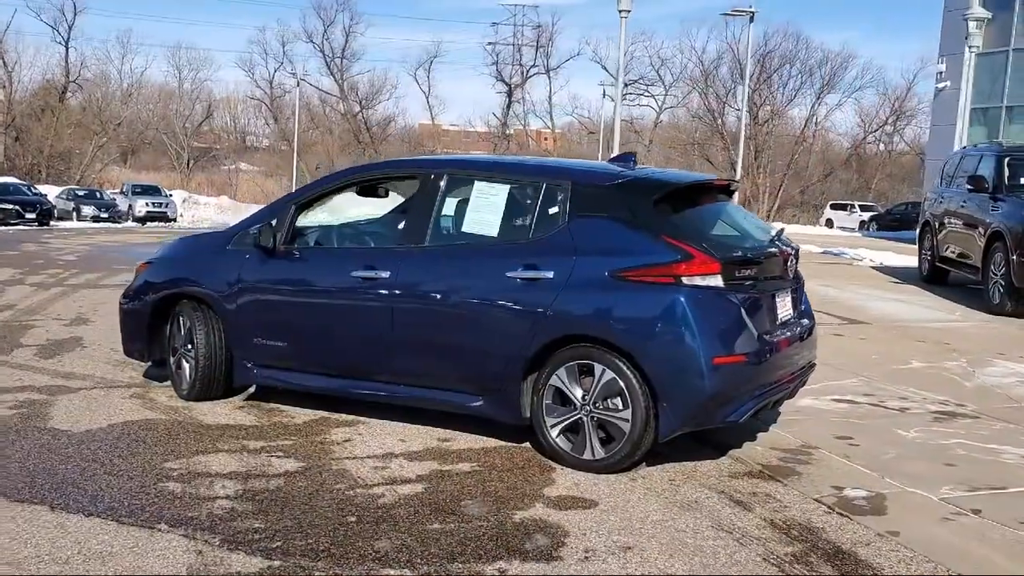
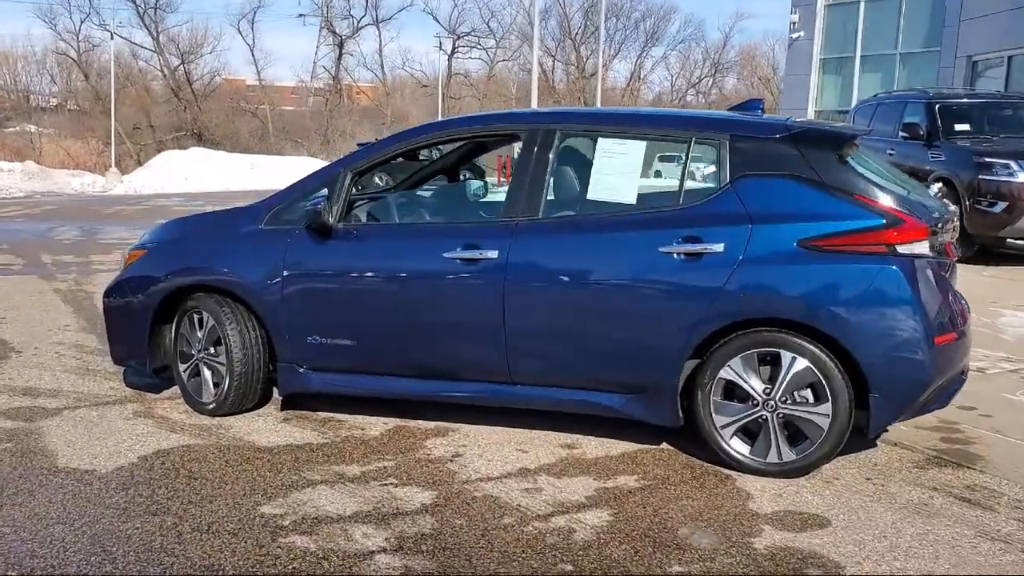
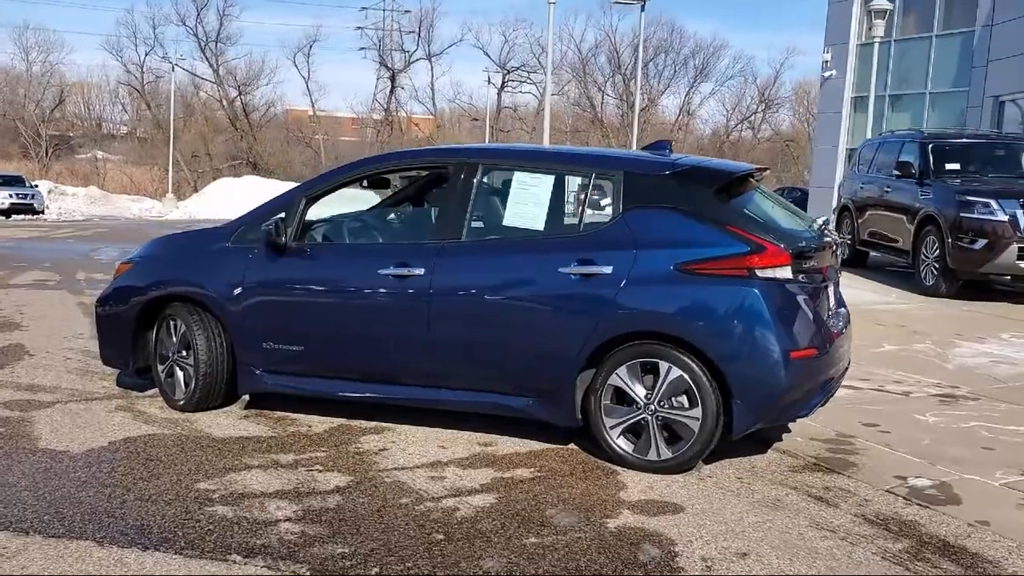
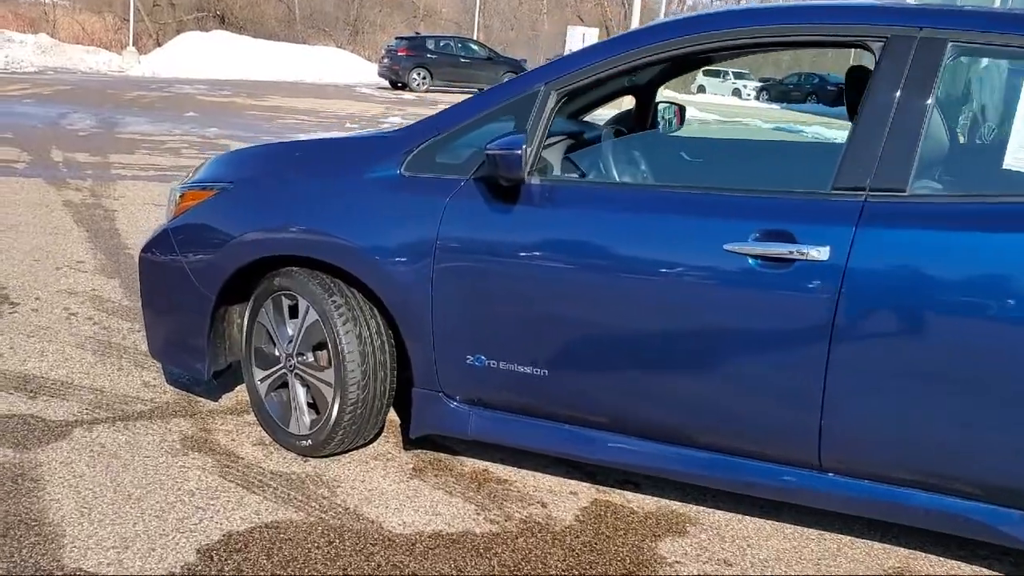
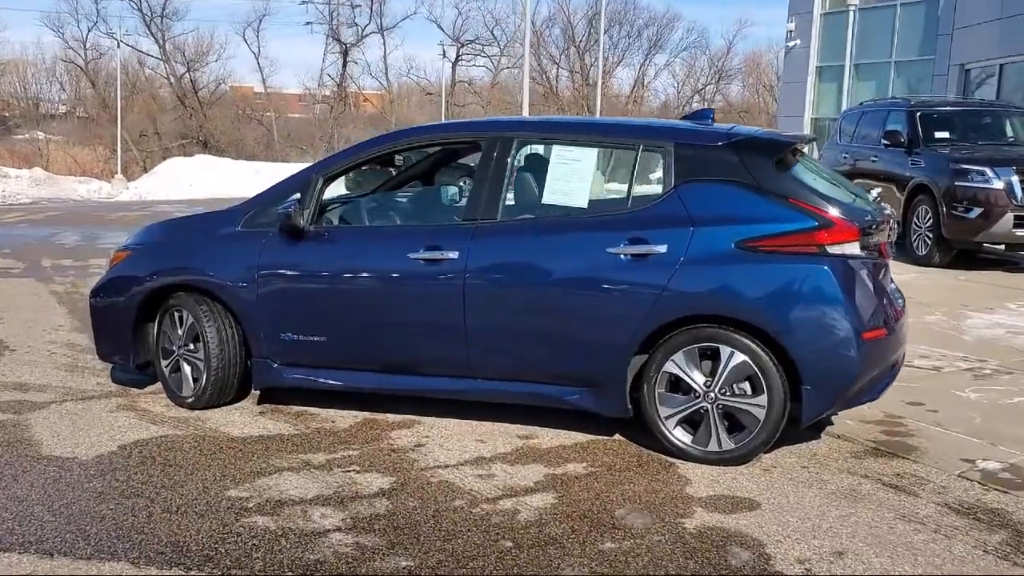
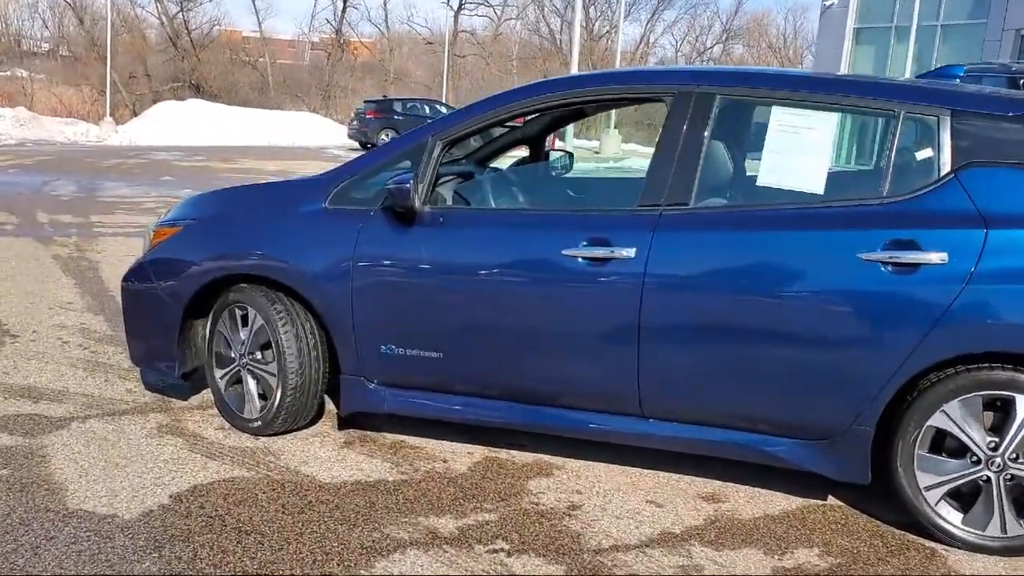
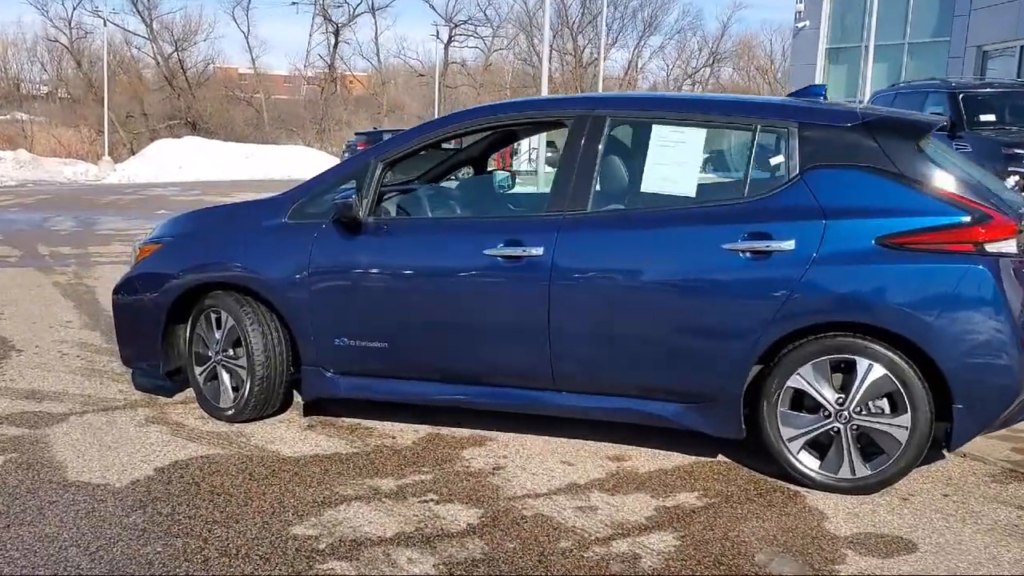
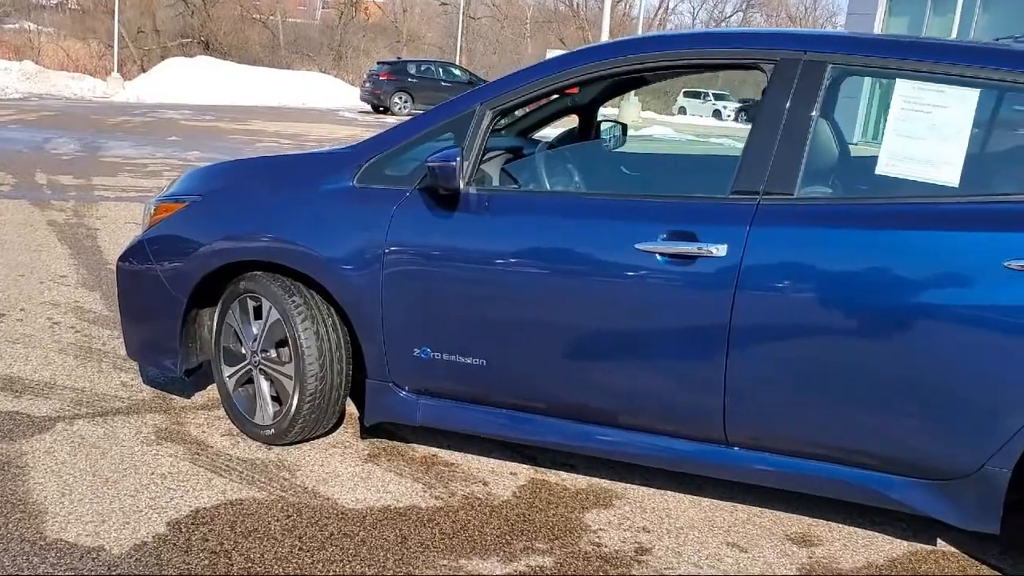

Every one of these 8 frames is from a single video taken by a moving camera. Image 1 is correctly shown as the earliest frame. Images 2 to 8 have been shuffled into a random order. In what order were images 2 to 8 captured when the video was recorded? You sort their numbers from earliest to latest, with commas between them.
3, 5, 2, 7, 6, 8, 4
